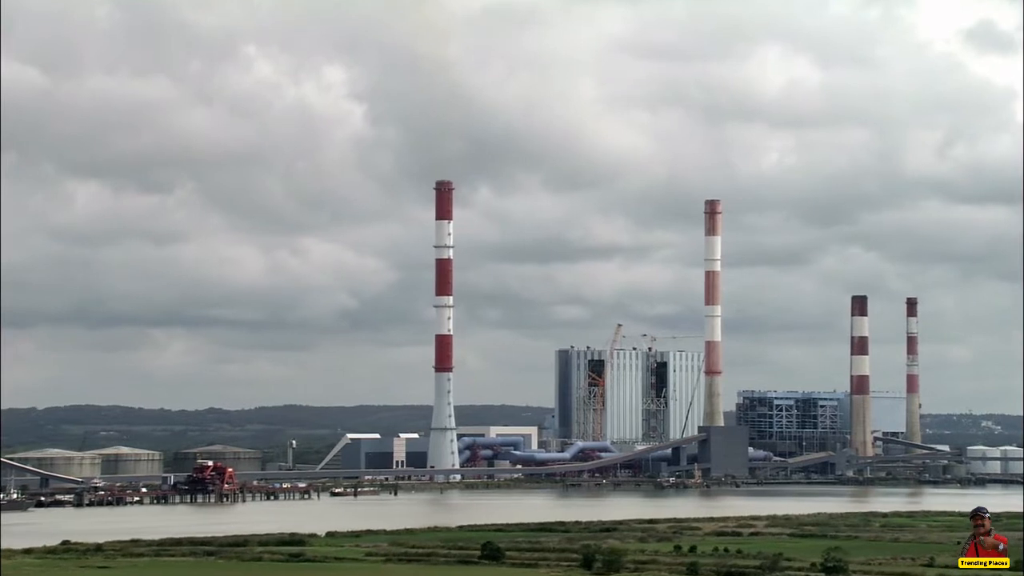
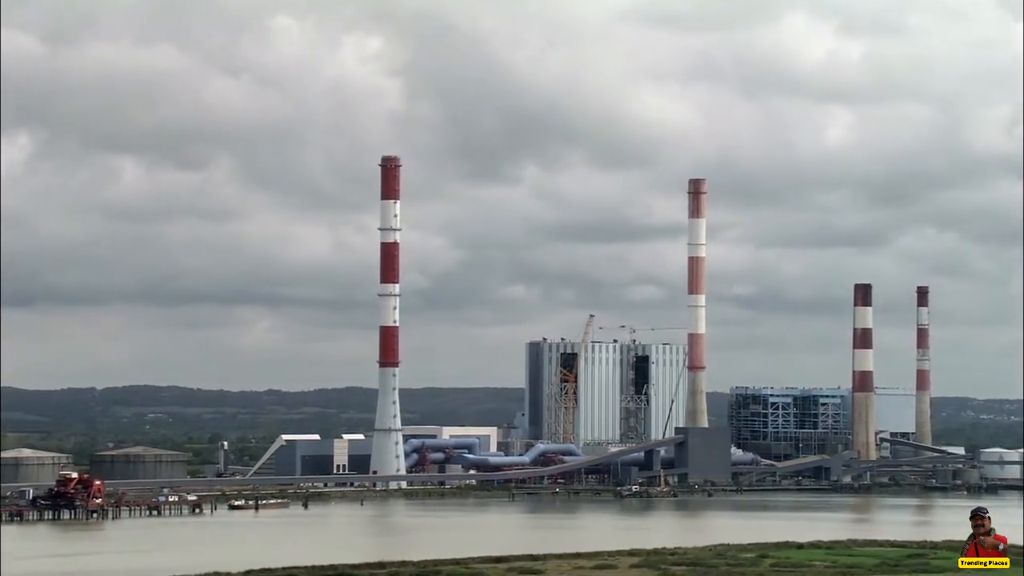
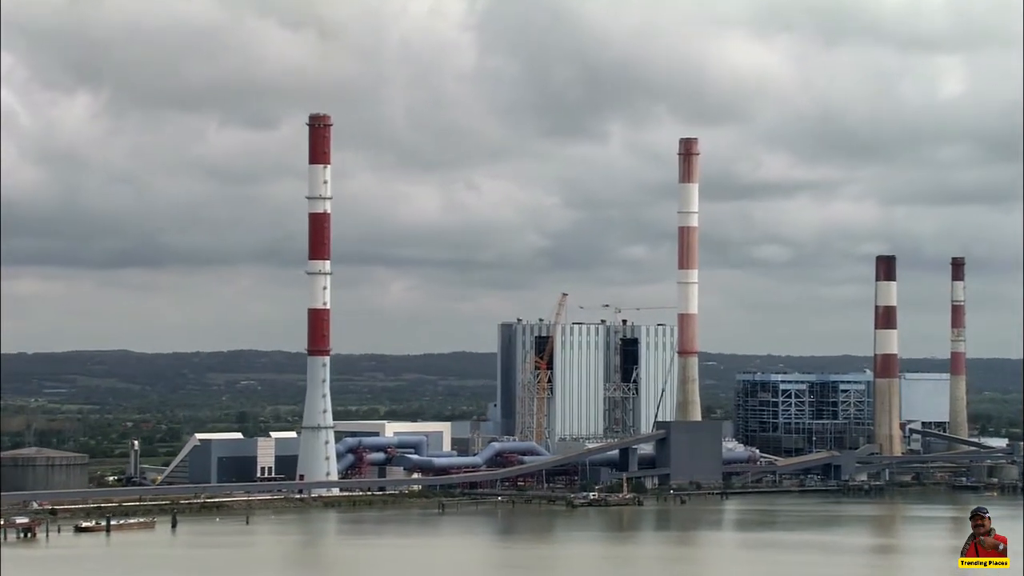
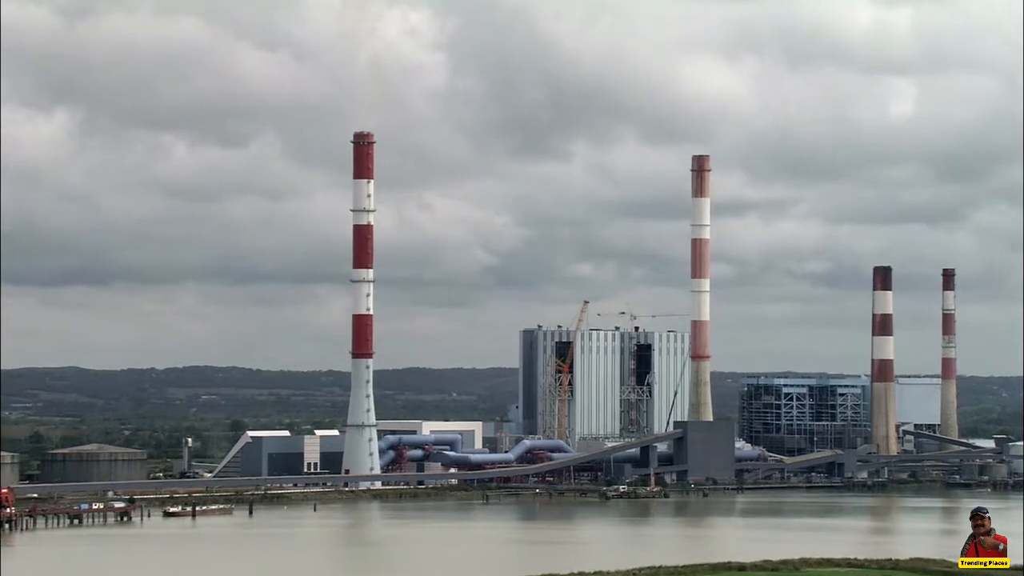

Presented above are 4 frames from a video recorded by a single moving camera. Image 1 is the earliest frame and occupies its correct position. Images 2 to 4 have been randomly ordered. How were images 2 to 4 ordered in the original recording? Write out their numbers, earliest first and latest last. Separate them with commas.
2, 4, 3
